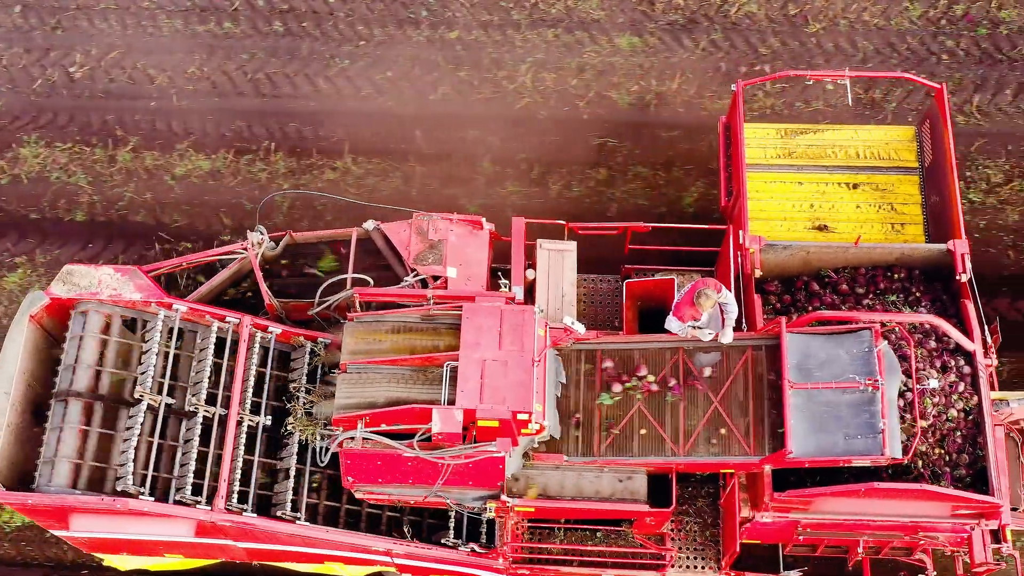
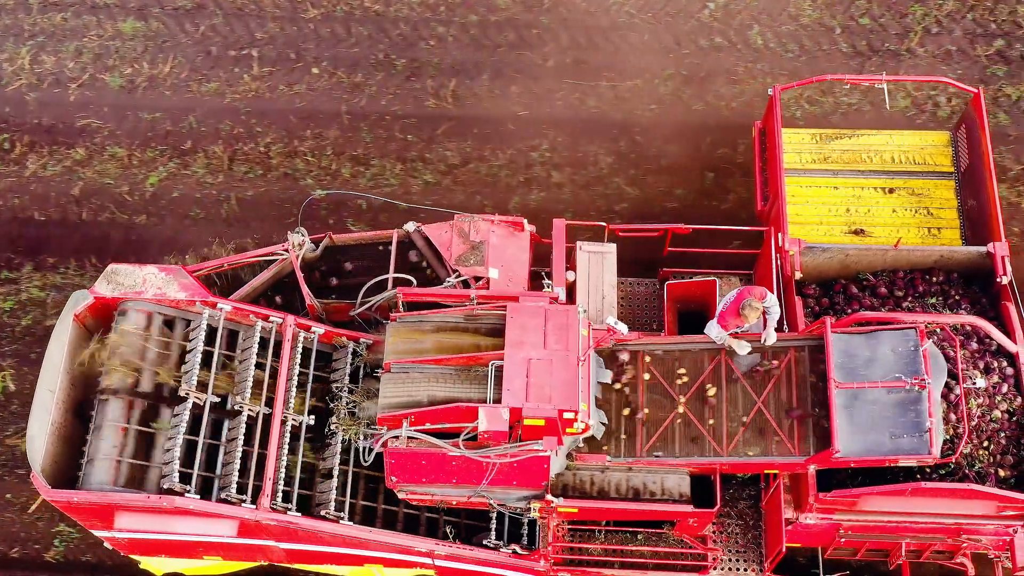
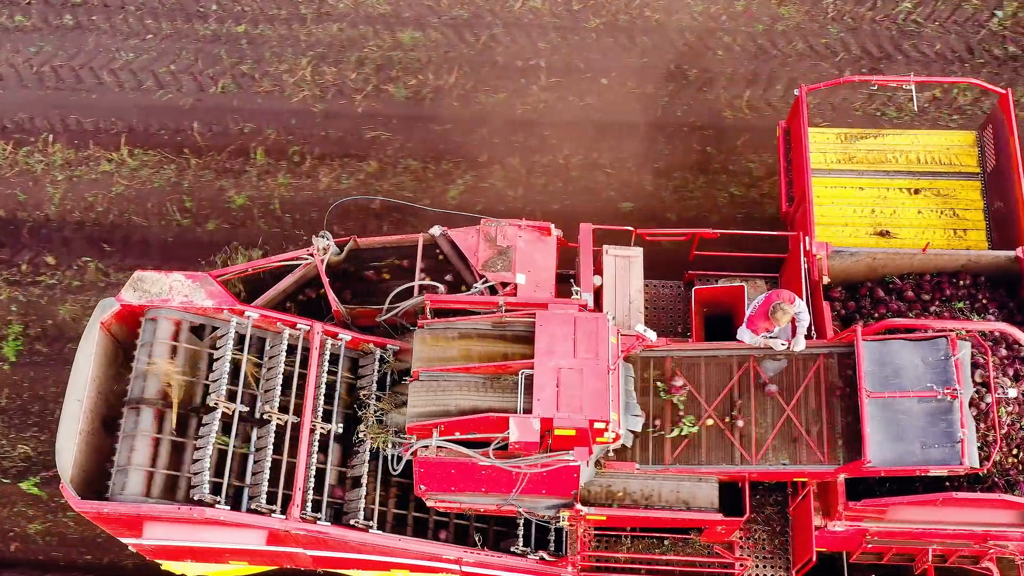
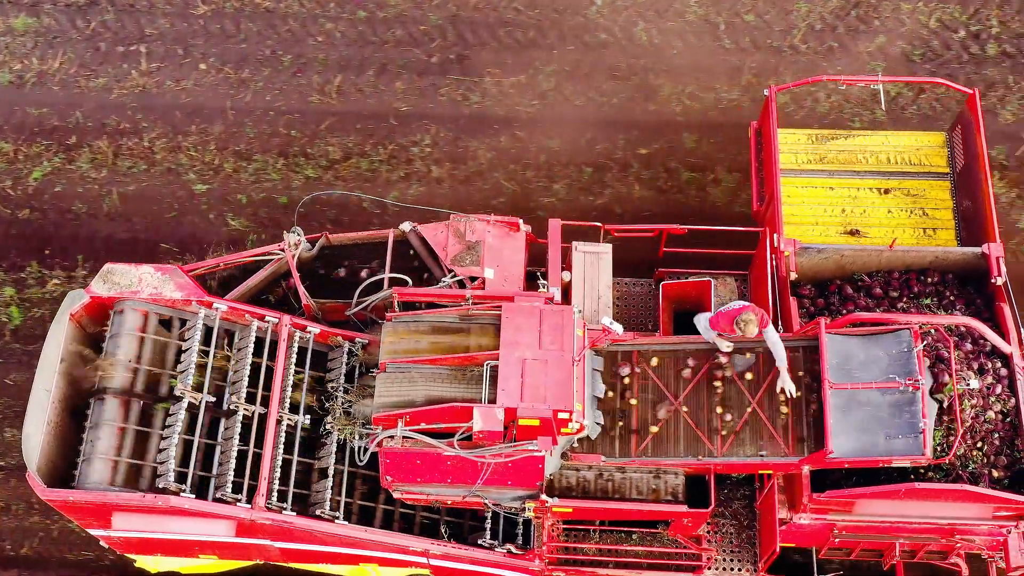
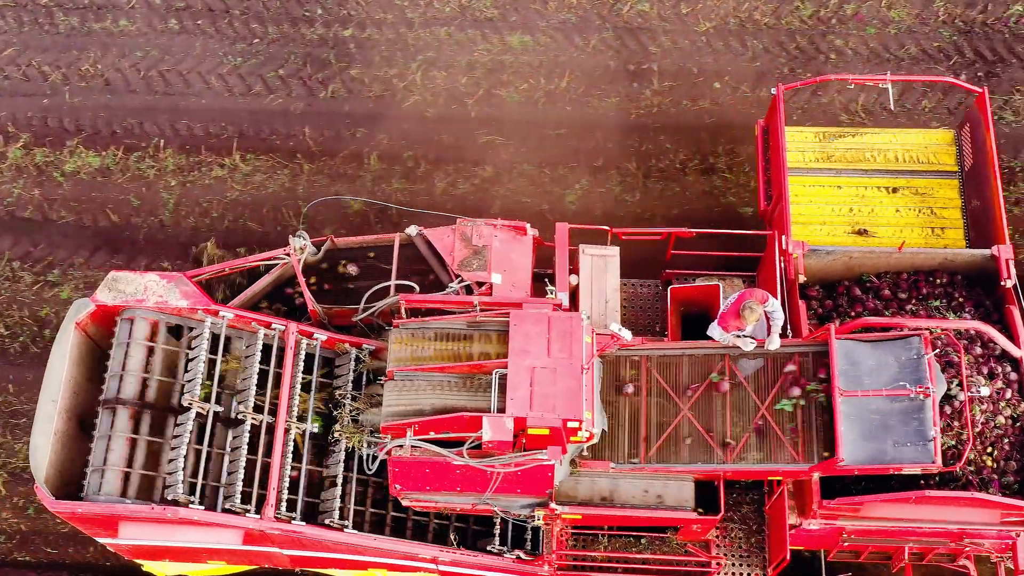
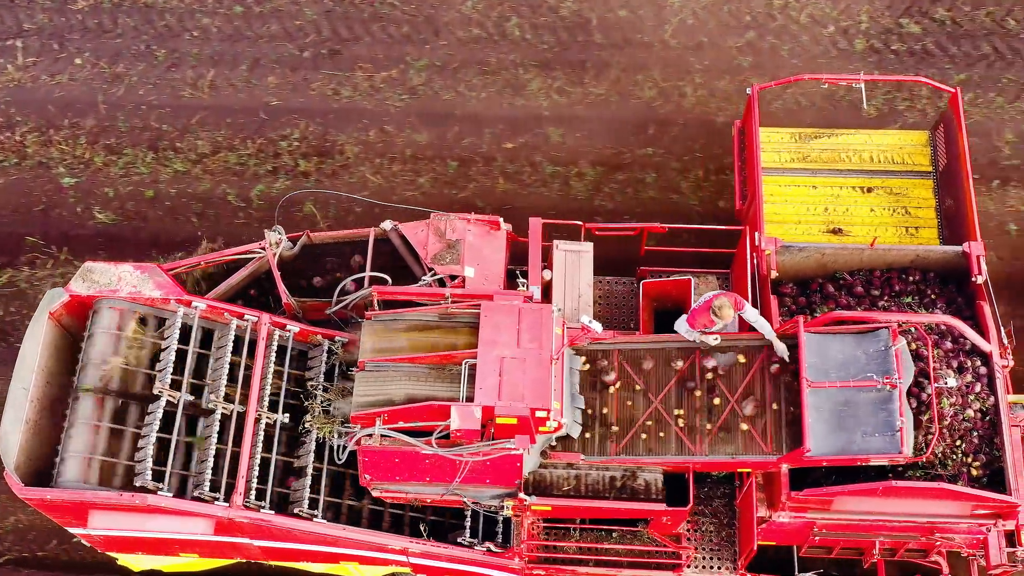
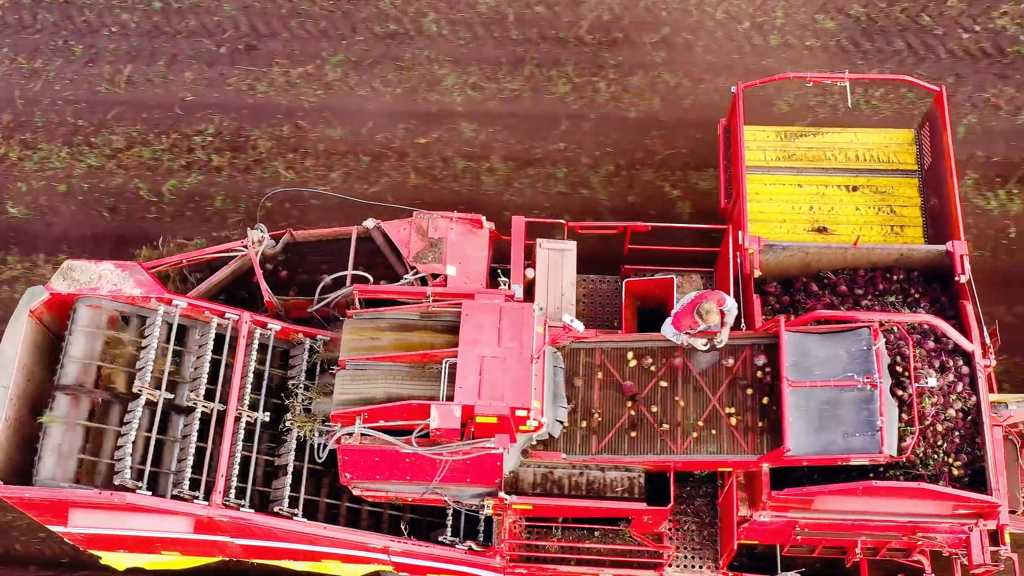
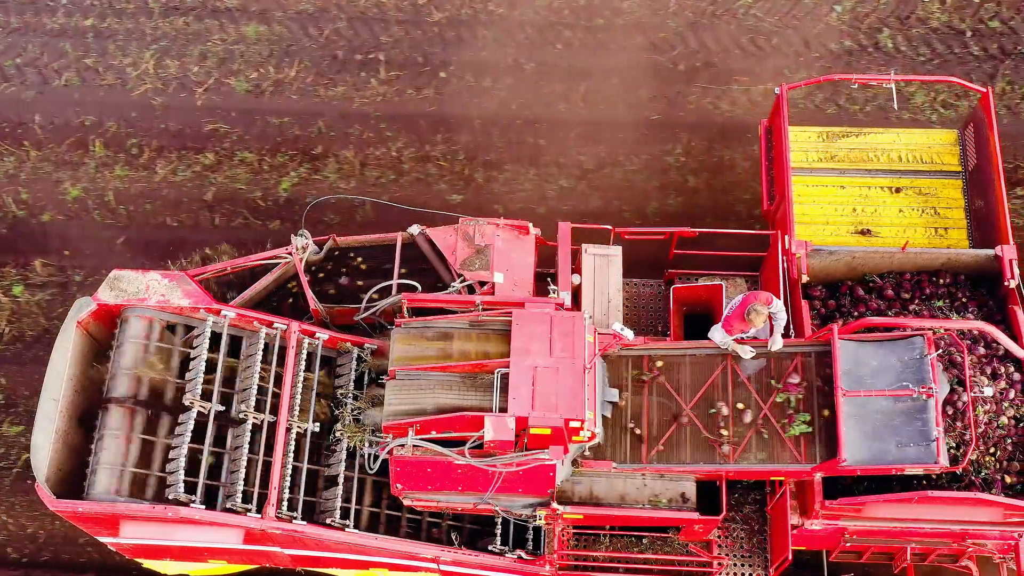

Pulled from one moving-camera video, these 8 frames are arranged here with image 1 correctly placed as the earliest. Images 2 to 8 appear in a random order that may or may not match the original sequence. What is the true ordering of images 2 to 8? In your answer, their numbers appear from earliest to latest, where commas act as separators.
5, 3, 8, 2, 4, 6, 7
